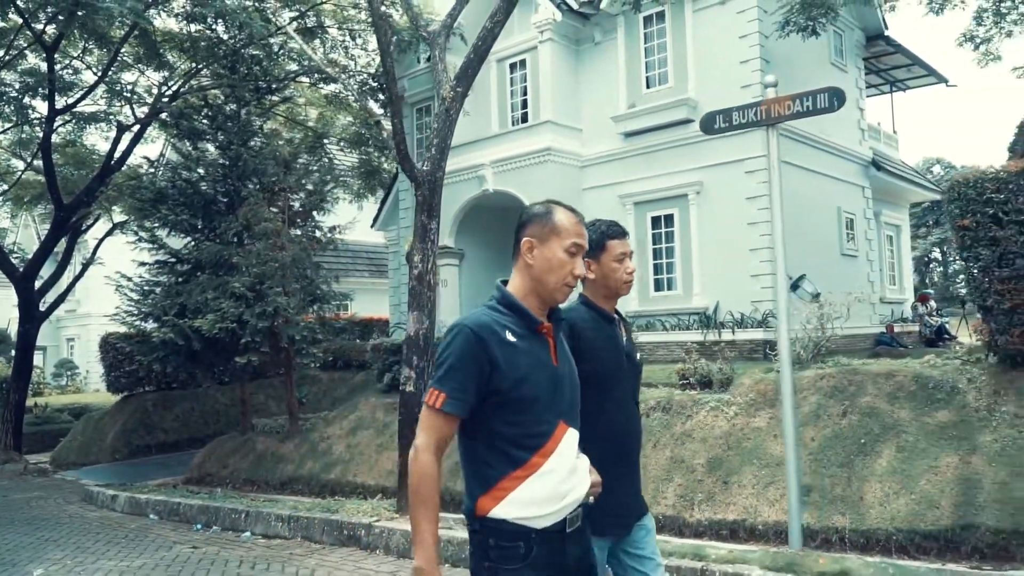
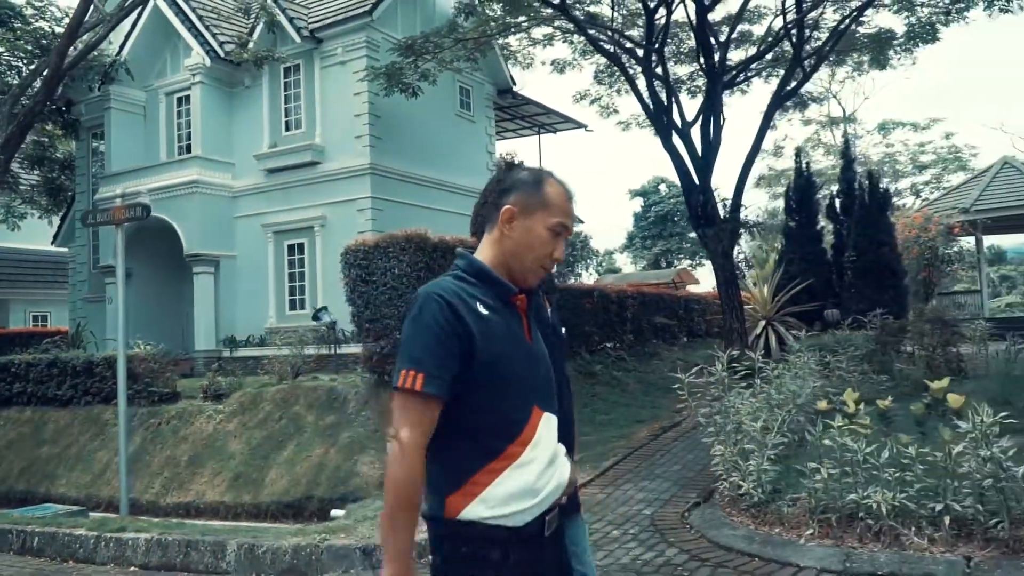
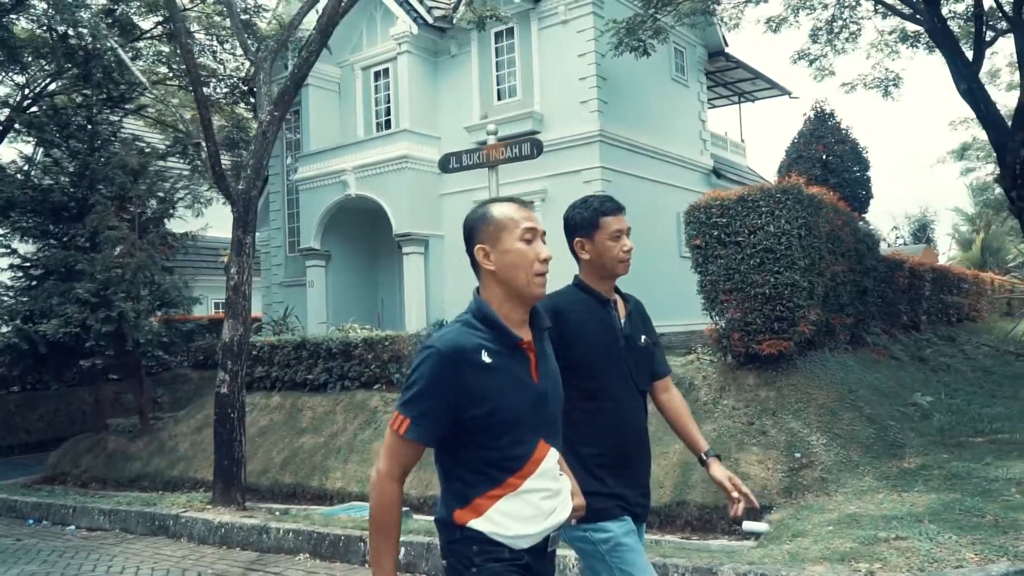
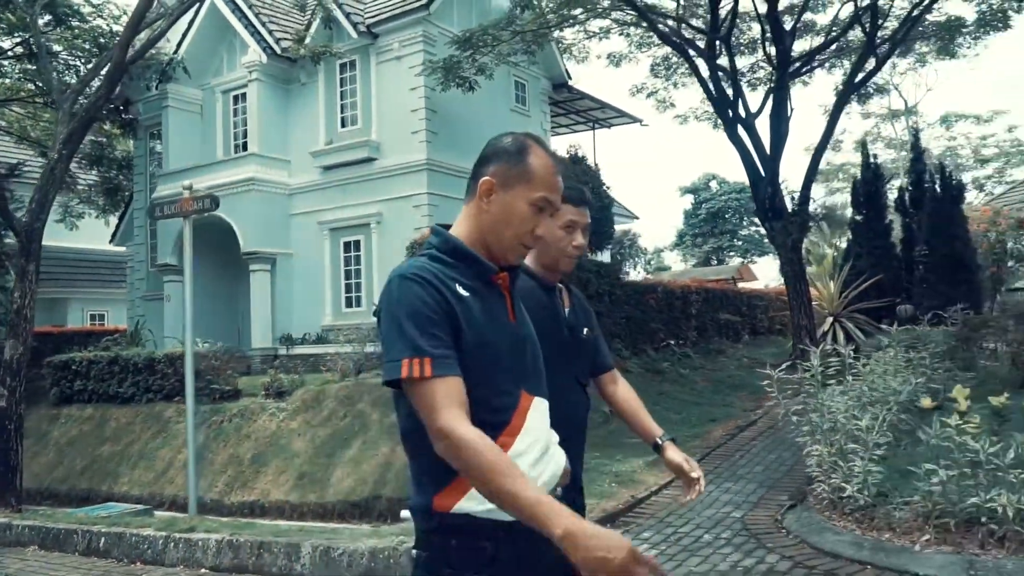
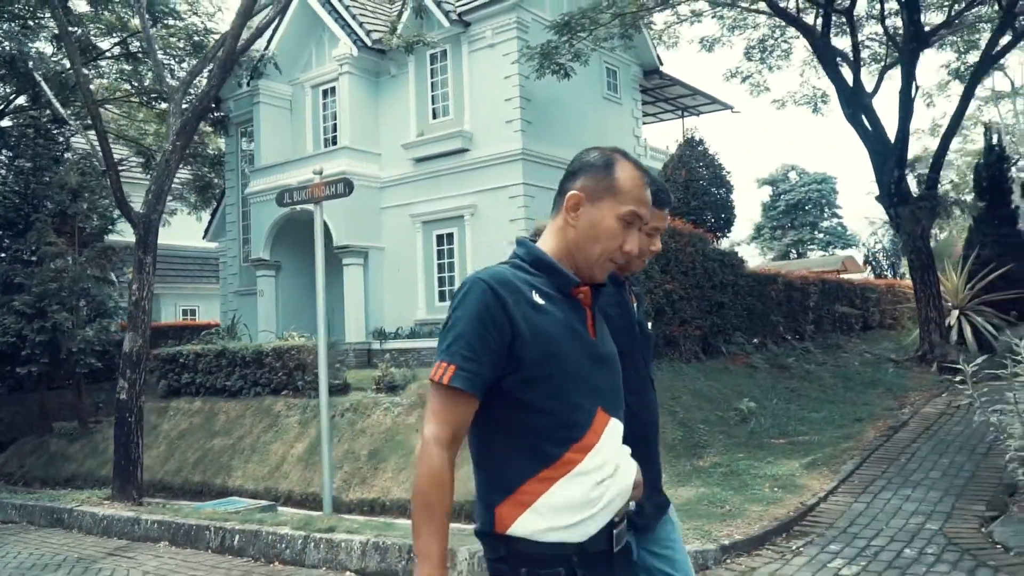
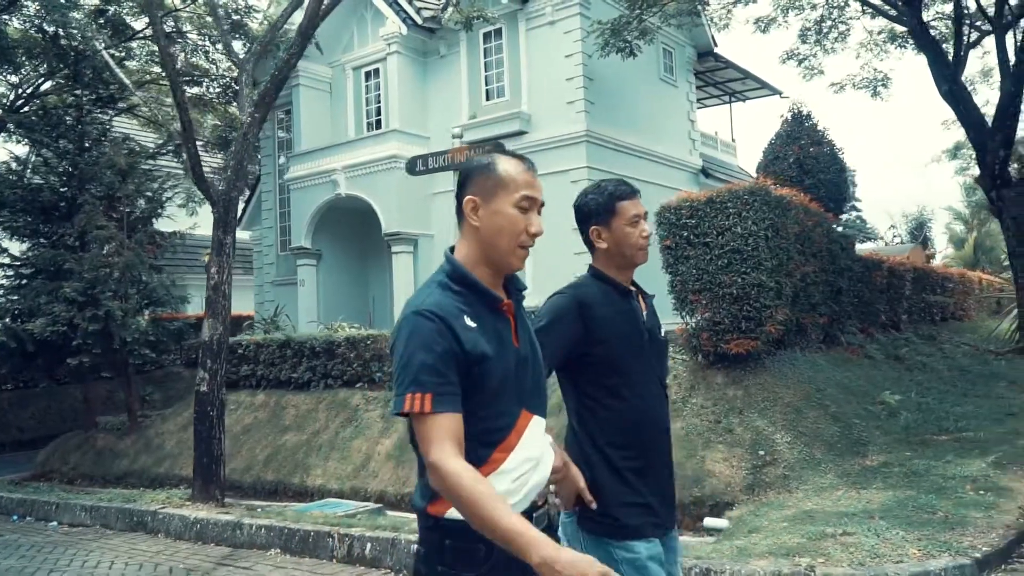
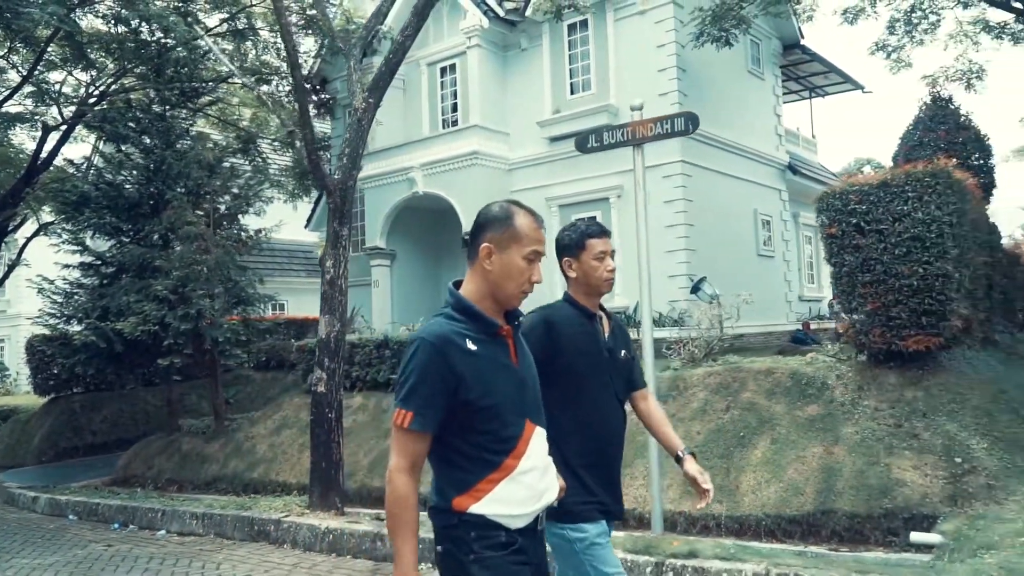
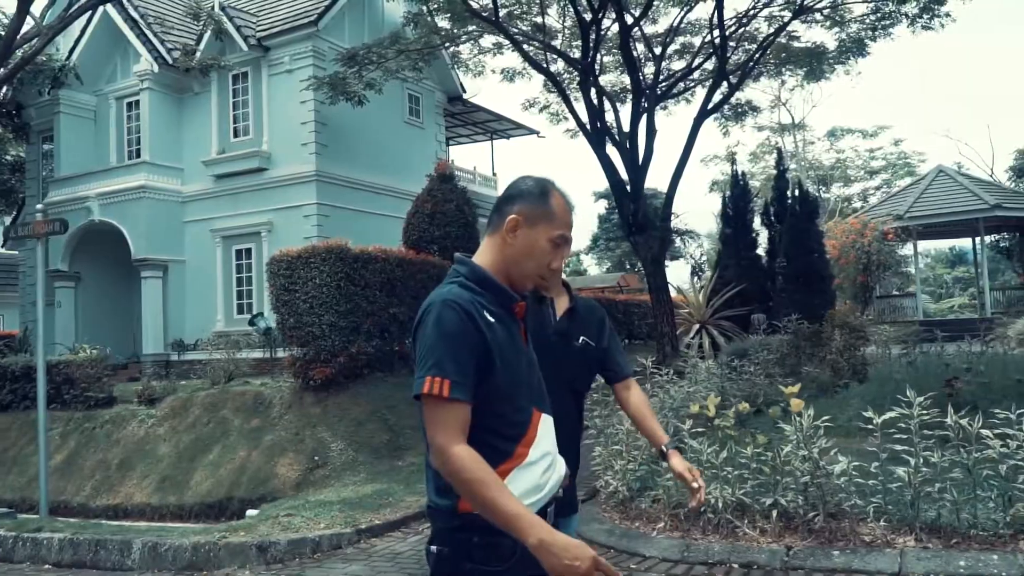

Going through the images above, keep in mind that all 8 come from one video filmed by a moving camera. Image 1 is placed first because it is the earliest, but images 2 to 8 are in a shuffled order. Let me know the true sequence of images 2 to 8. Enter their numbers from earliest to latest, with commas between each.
7, 3, 6, 5, 4, 2, 8
